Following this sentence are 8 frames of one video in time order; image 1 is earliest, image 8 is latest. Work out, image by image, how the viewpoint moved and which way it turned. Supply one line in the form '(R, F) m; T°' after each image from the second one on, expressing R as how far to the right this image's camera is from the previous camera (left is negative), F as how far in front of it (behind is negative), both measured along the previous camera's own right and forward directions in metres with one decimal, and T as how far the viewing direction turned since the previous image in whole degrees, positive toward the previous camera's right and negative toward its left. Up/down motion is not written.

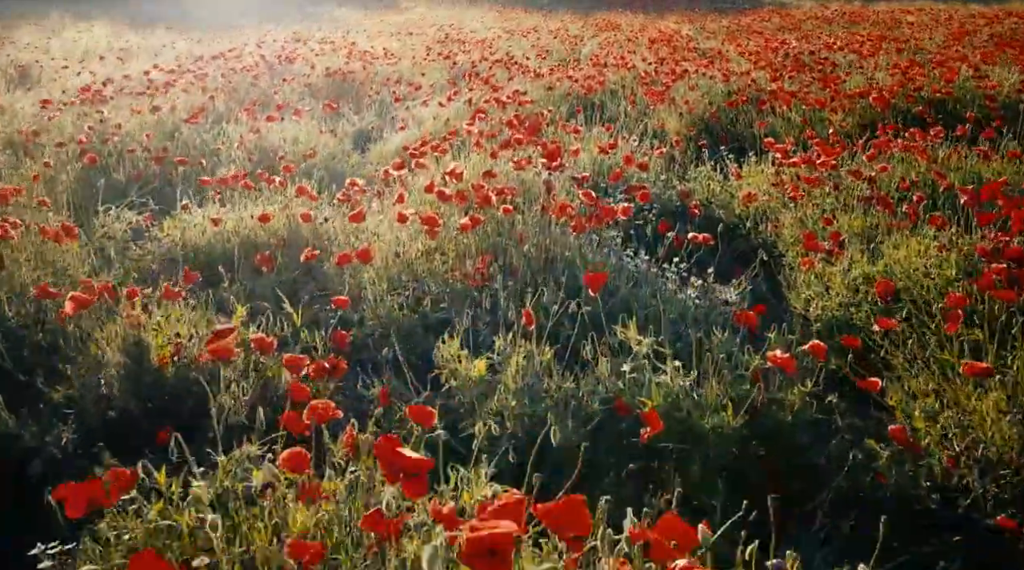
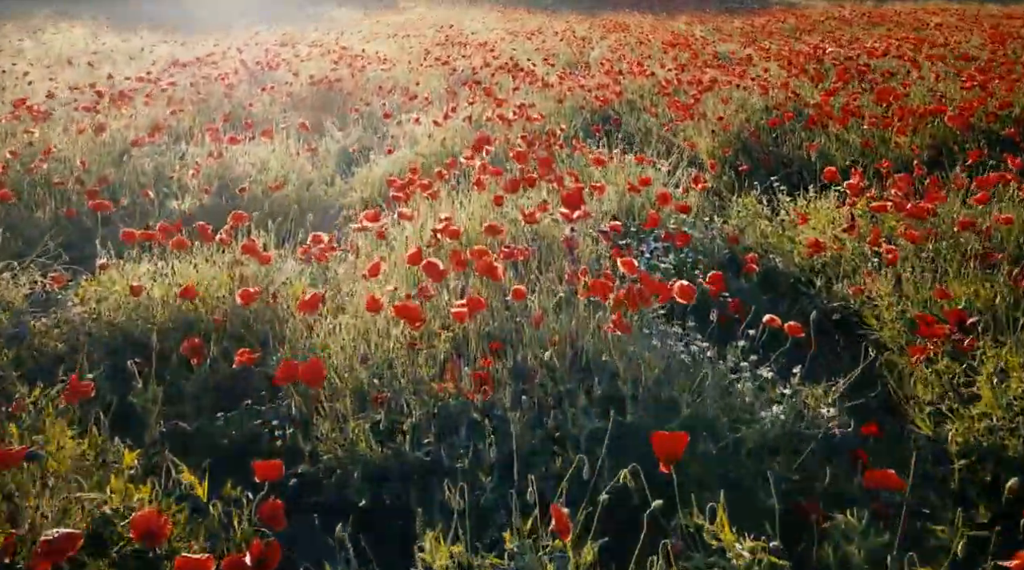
(0.0, +1.1) m; 0°
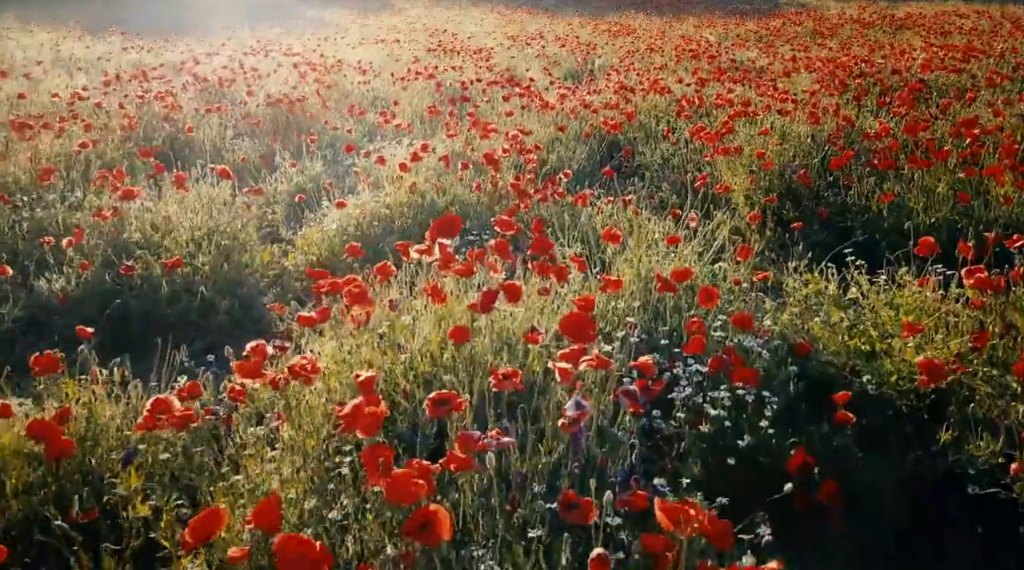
(+0.1, +1.4) m; 0°
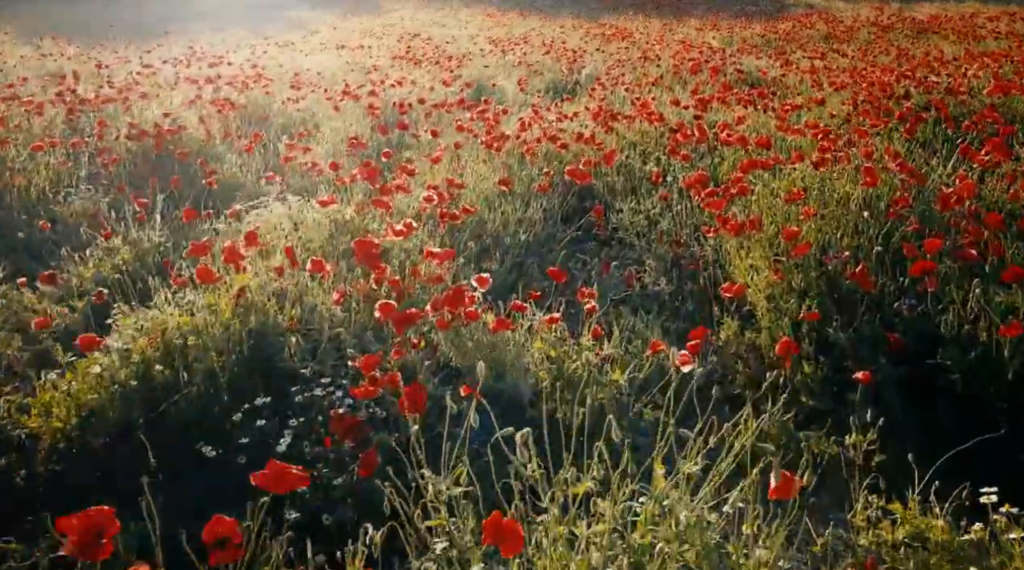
(+0.4, +2.0) m; 0°
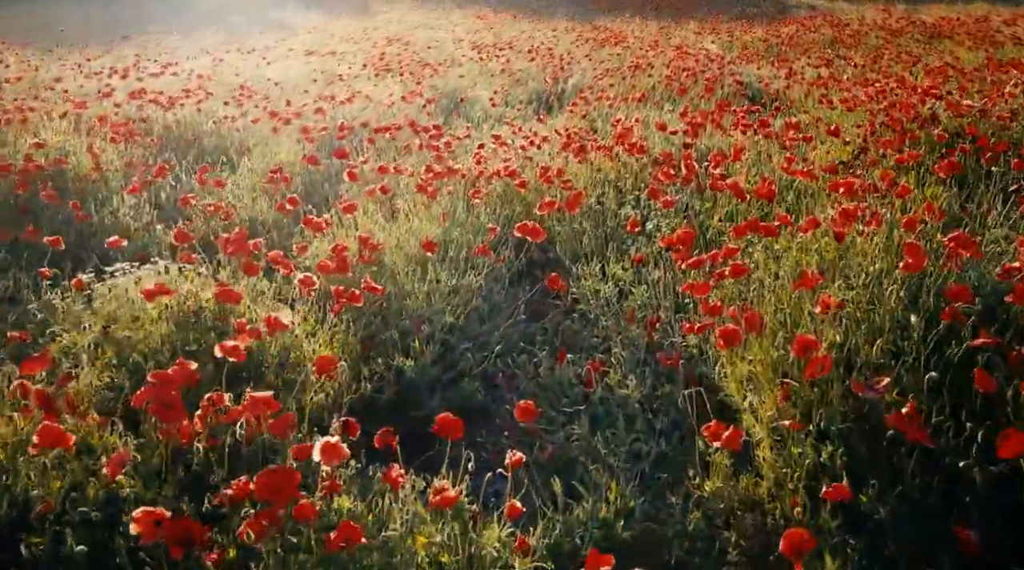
(+0.3, +1.1) m; 0°
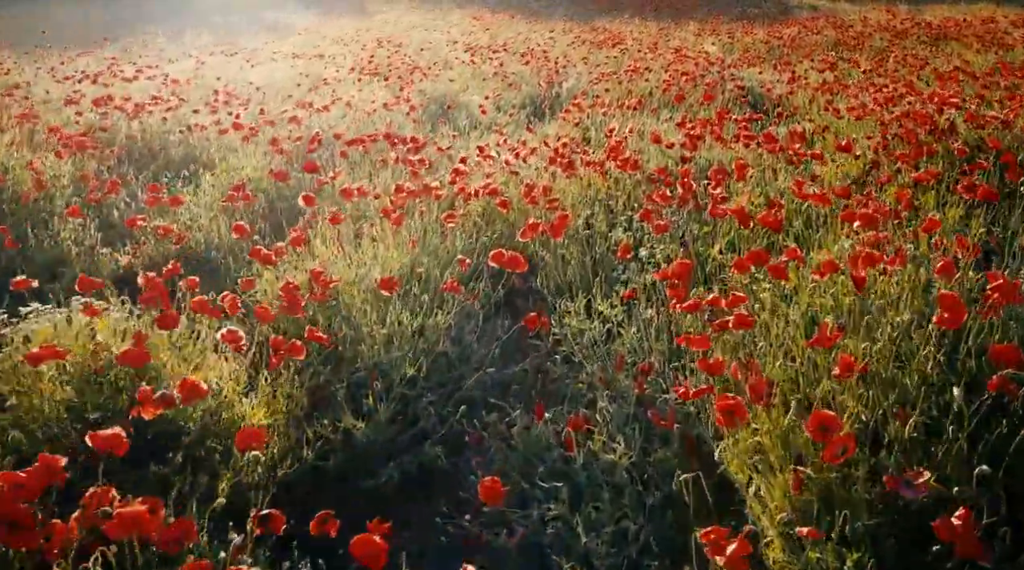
(+0.1, +0.5) m; 0°
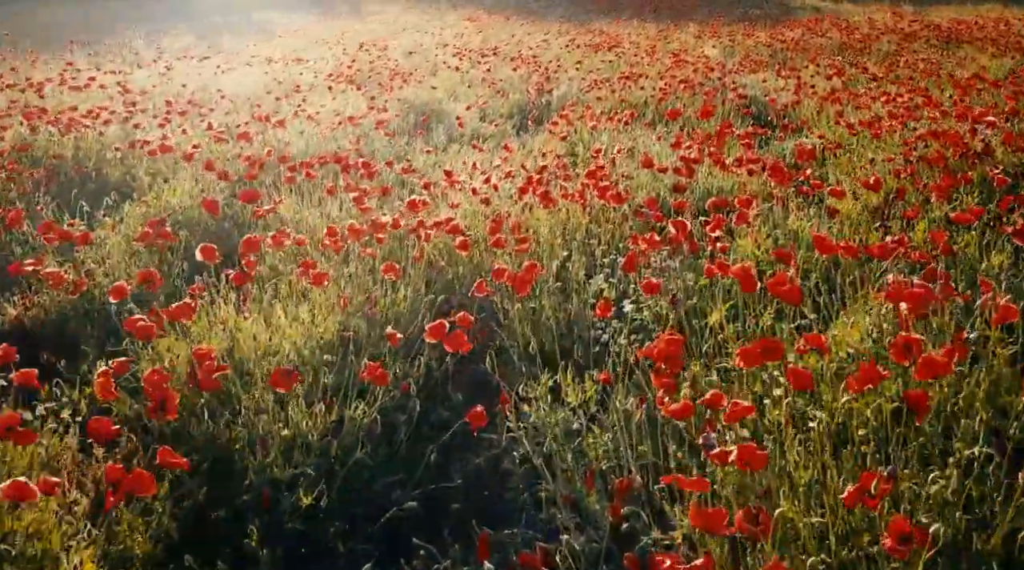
(+0.2, +0.8) m; 0°
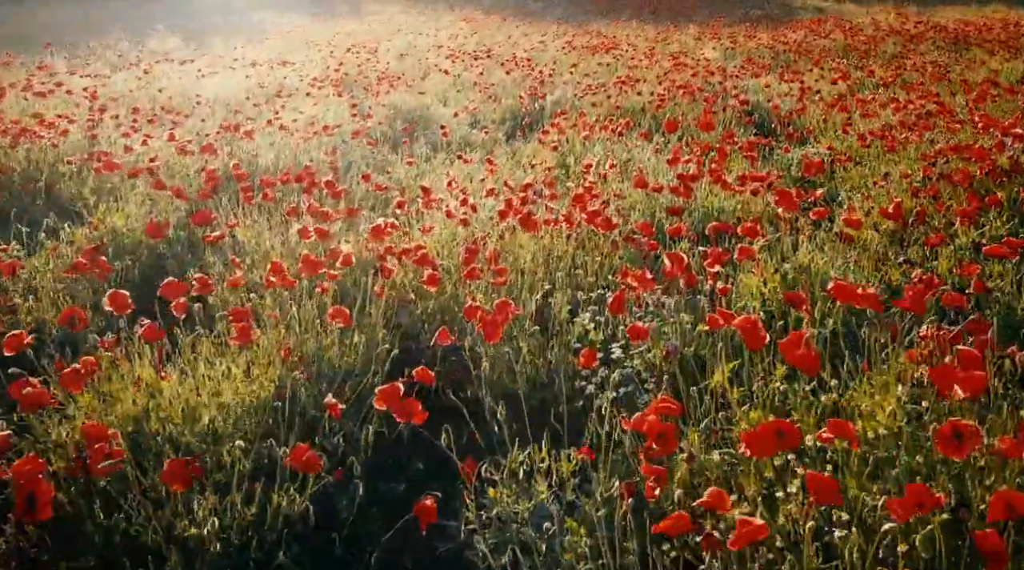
(+0.1, +0.5) m; 0°
